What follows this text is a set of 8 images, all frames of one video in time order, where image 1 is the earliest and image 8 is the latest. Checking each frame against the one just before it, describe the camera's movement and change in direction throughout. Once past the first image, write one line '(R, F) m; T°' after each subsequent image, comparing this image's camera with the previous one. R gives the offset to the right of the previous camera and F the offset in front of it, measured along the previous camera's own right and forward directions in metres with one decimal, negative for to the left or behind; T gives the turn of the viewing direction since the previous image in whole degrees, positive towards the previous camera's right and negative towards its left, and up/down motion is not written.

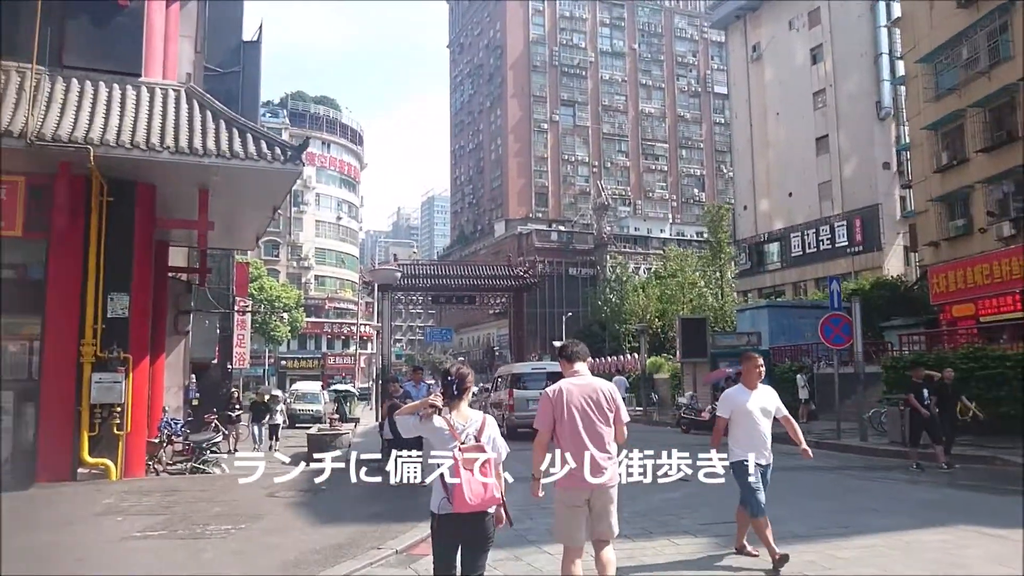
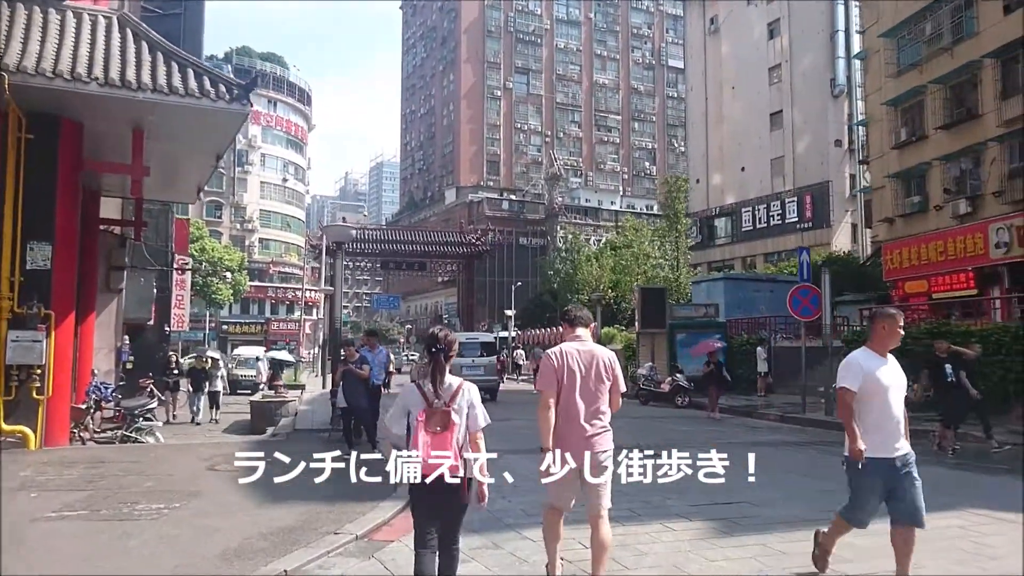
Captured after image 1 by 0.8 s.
(-0.2, +0.8) m; +4°
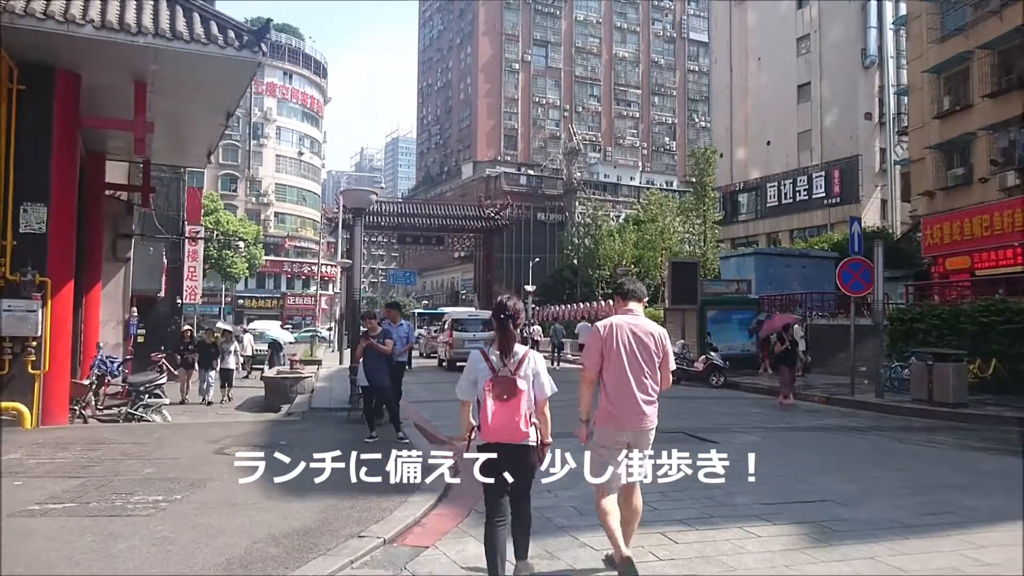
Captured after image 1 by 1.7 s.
(-0.2, +0.9) m; -1°
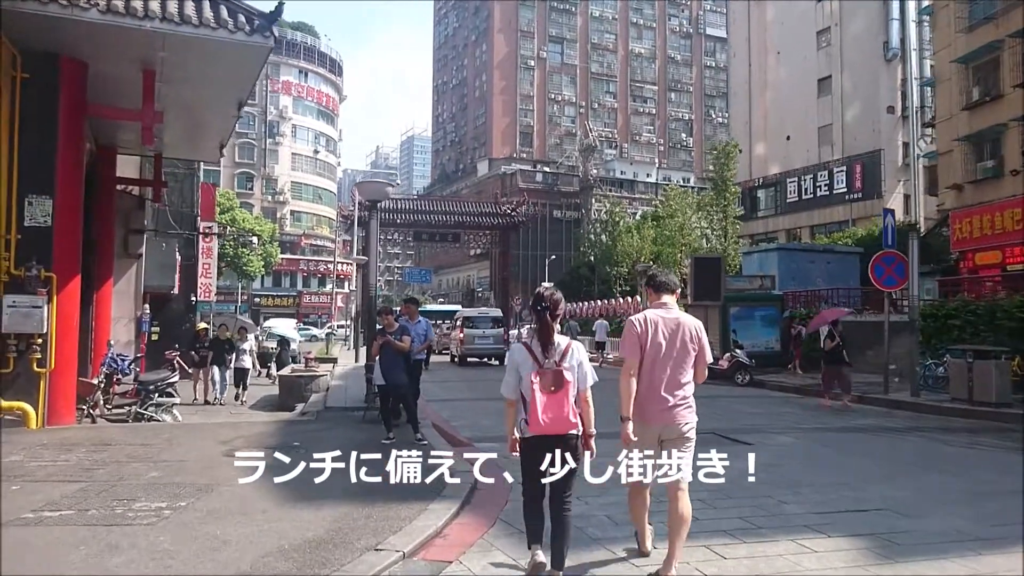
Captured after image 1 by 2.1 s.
(-0.1, +0.4) m; -1°
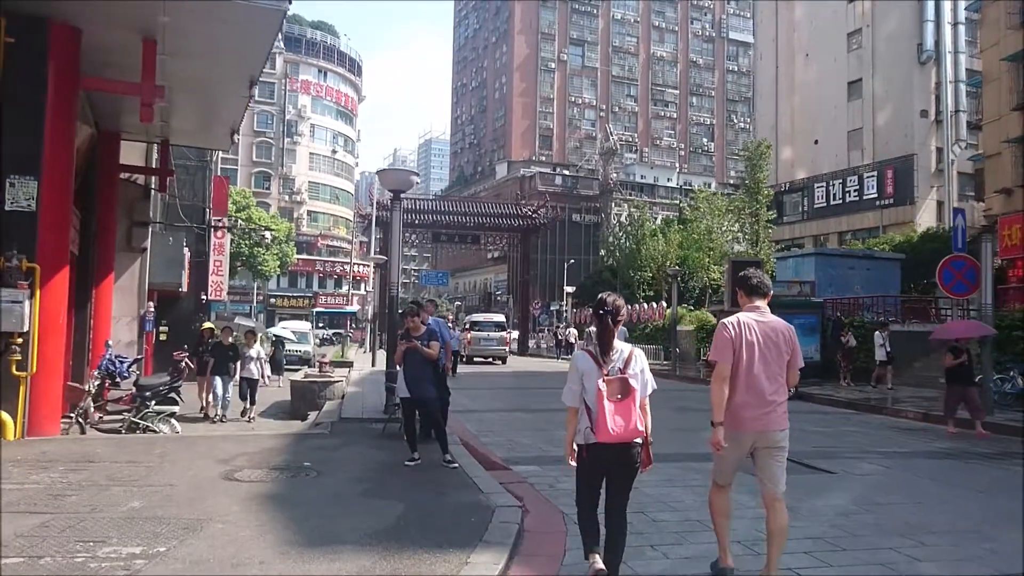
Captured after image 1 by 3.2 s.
(-0.3, +1.1) m; -1°
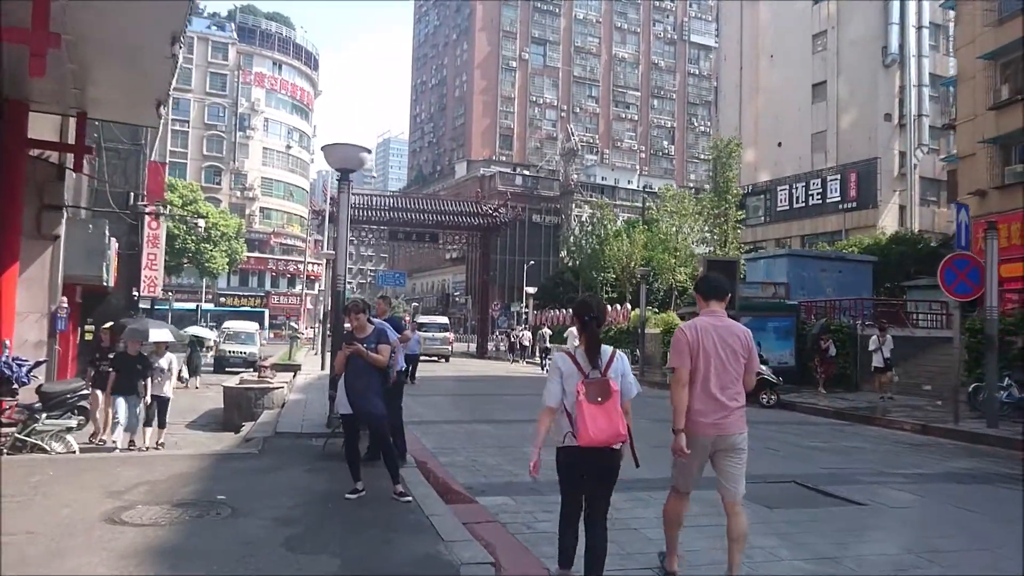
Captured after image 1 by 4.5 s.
(-0.1, +1.4) m; +3°
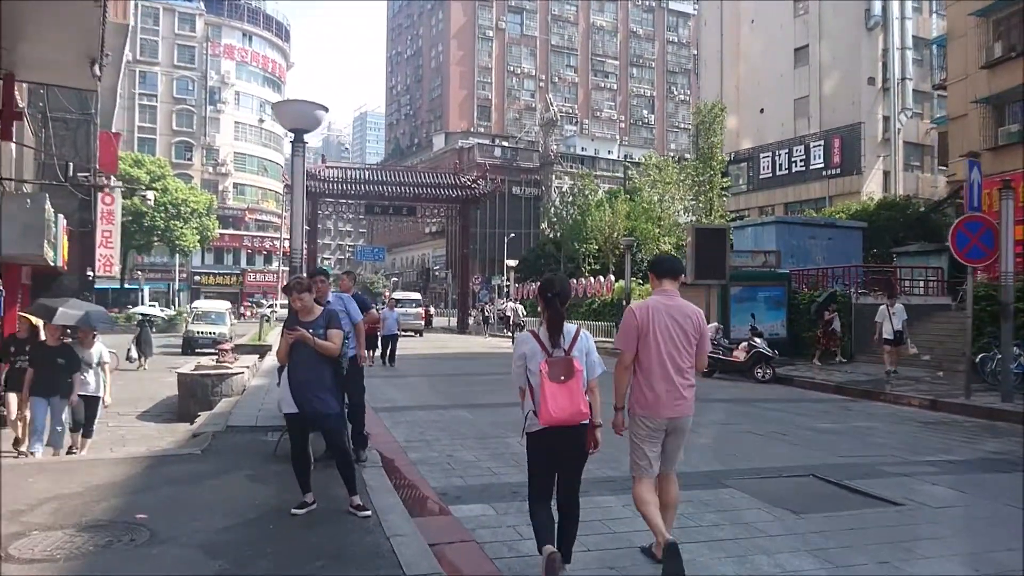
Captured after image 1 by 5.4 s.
(0.0, +1.0) m; +1°
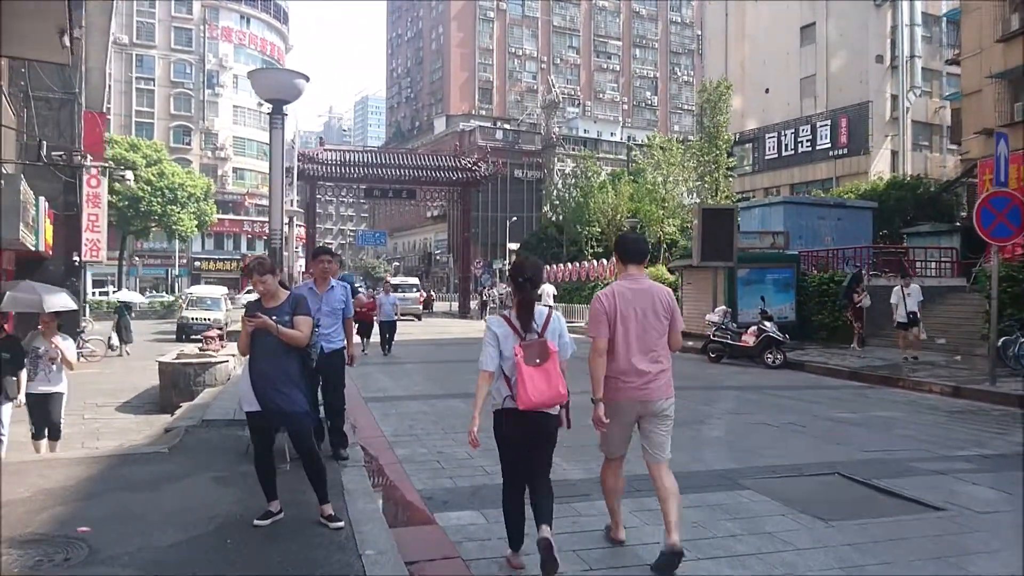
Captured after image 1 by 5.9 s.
(+0.1, +0.6) m; 0°
